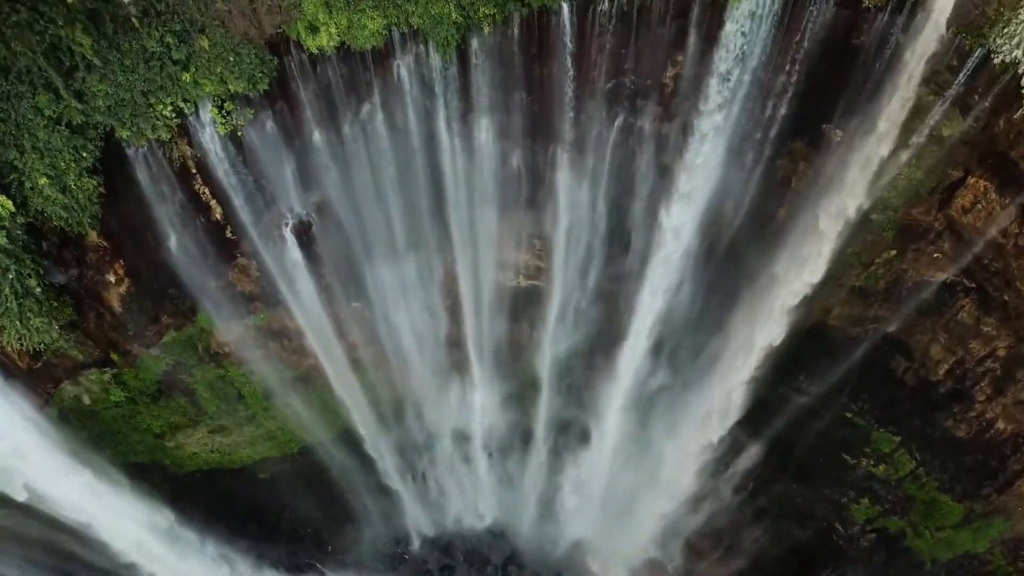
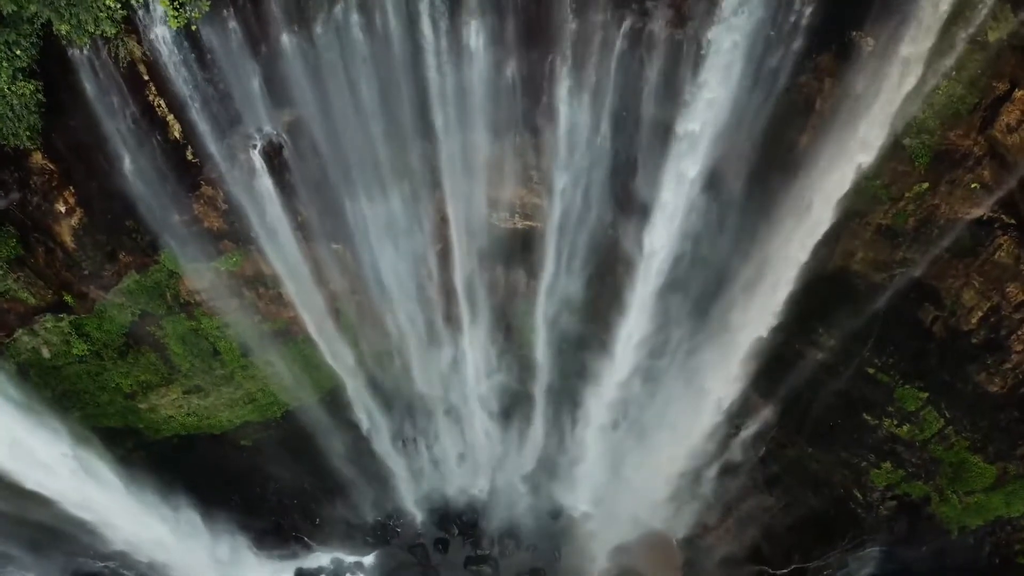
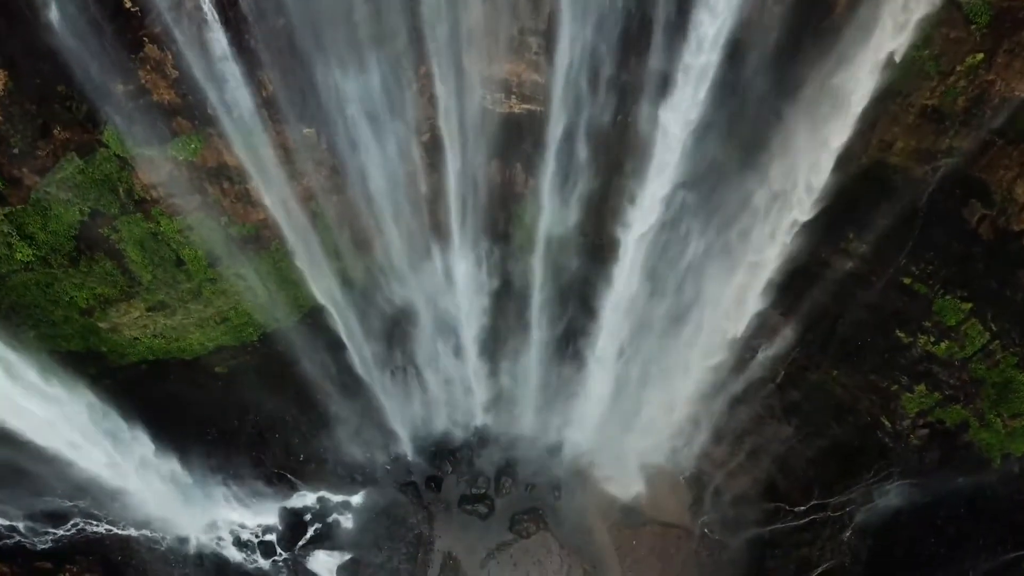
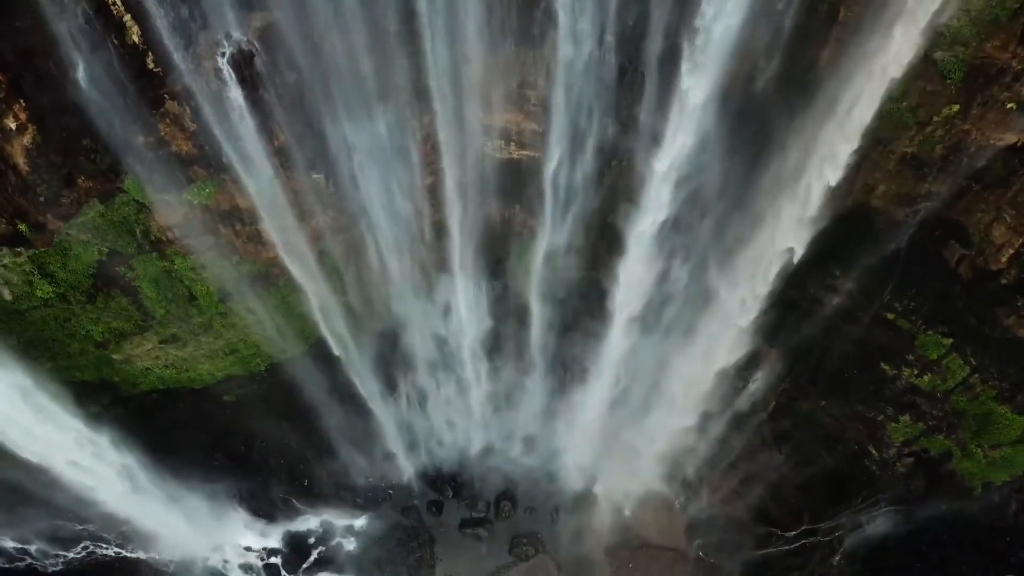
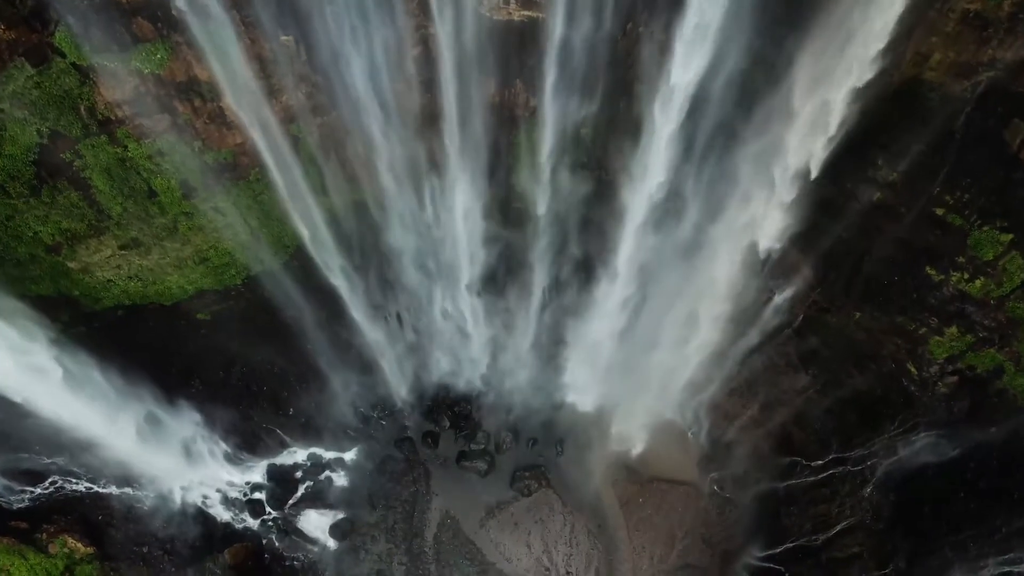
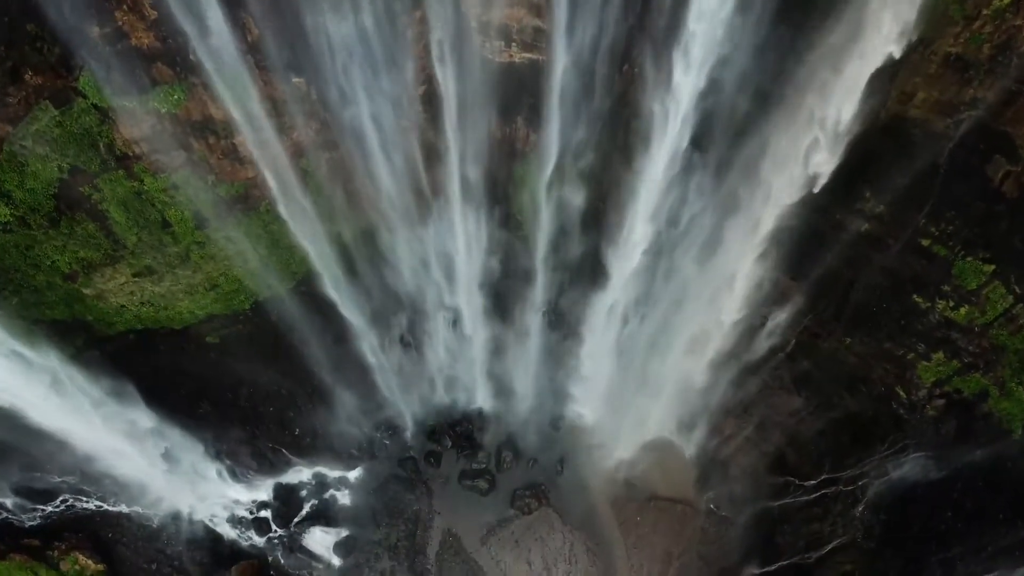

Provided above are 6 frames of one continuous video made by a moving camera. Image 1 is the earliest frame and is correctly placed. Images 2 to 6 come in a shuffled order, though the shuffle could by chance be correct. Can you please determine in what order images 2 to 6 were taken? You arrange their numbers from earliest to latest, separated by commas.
2, 4, 3, 6, 5
